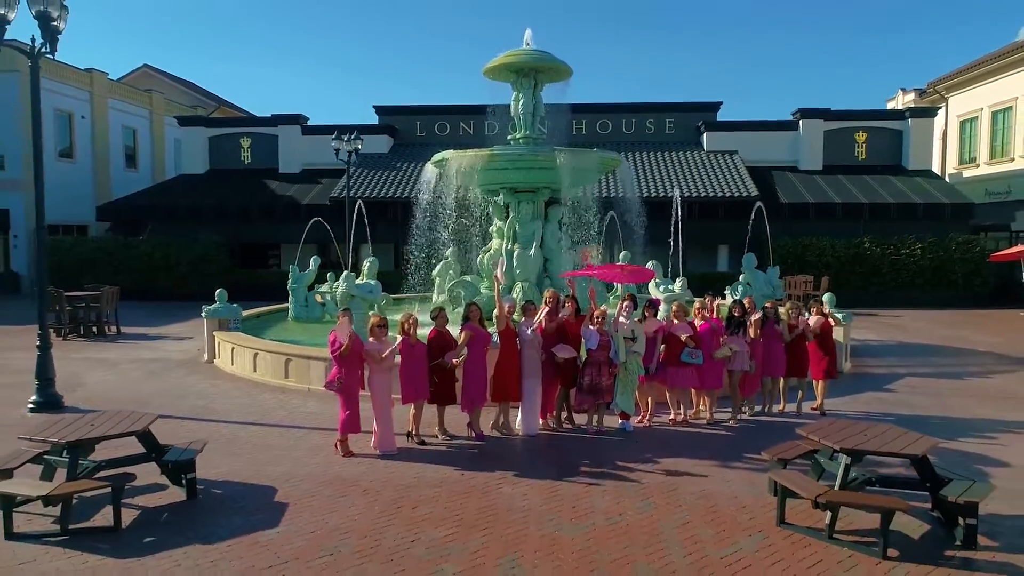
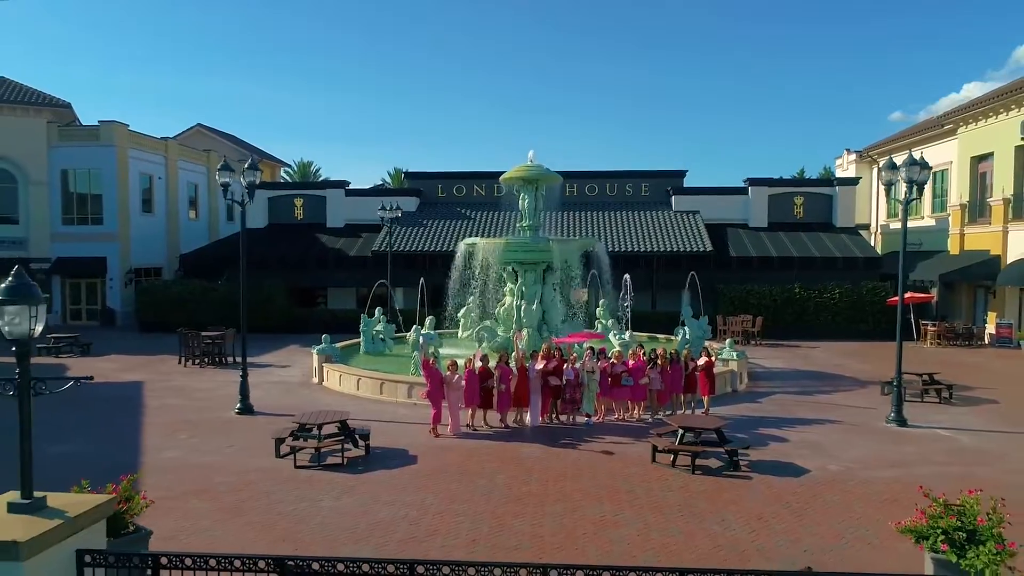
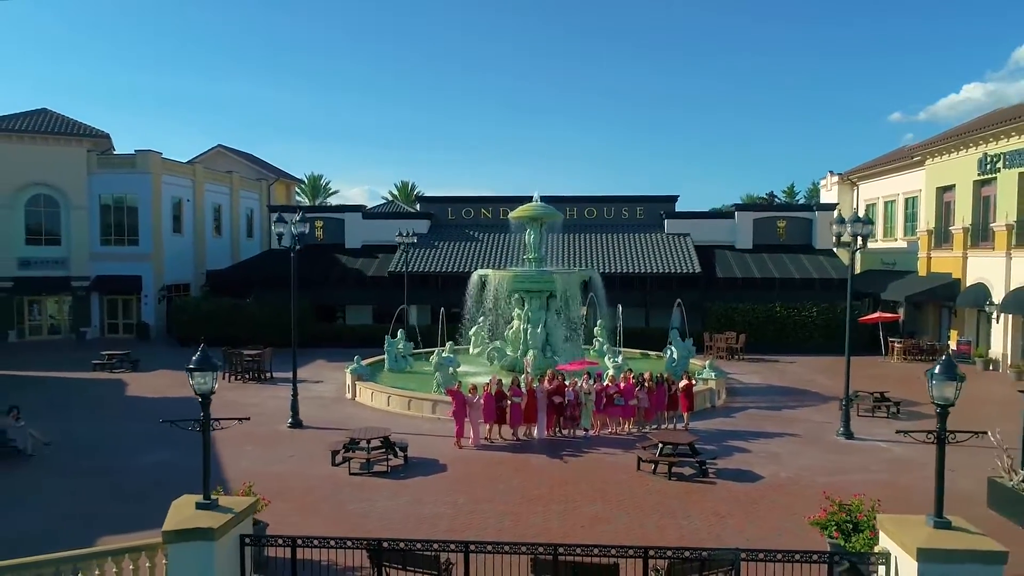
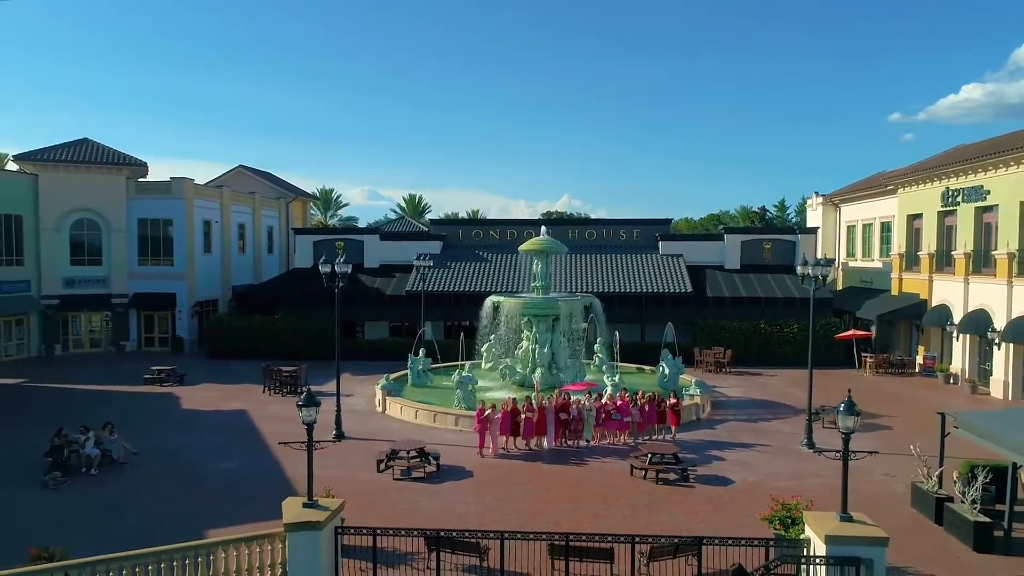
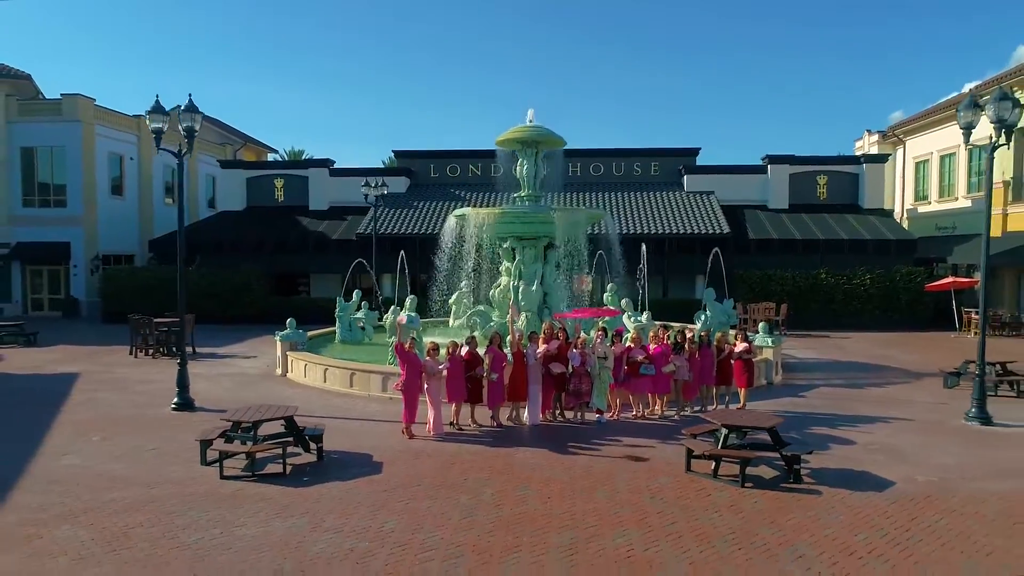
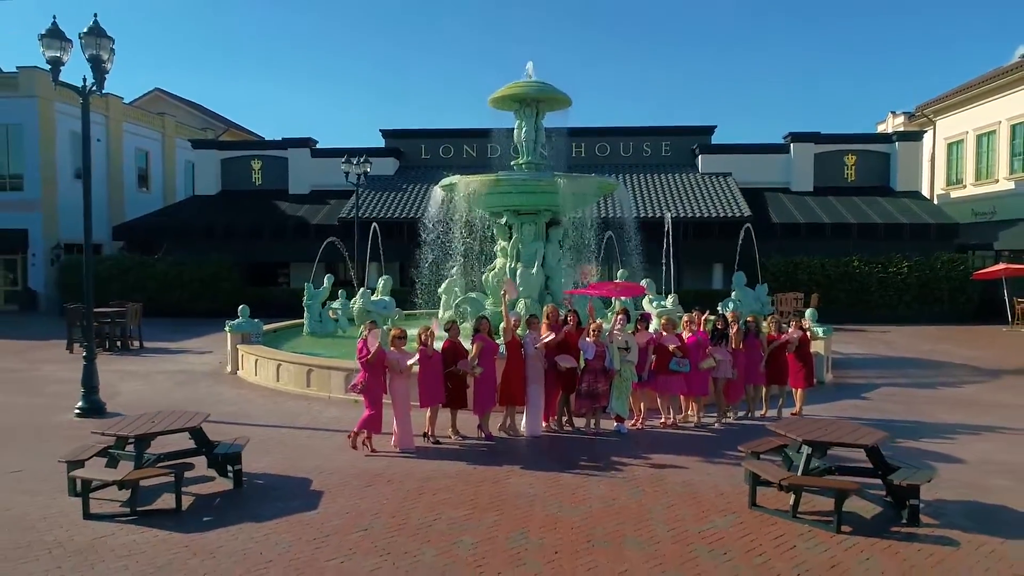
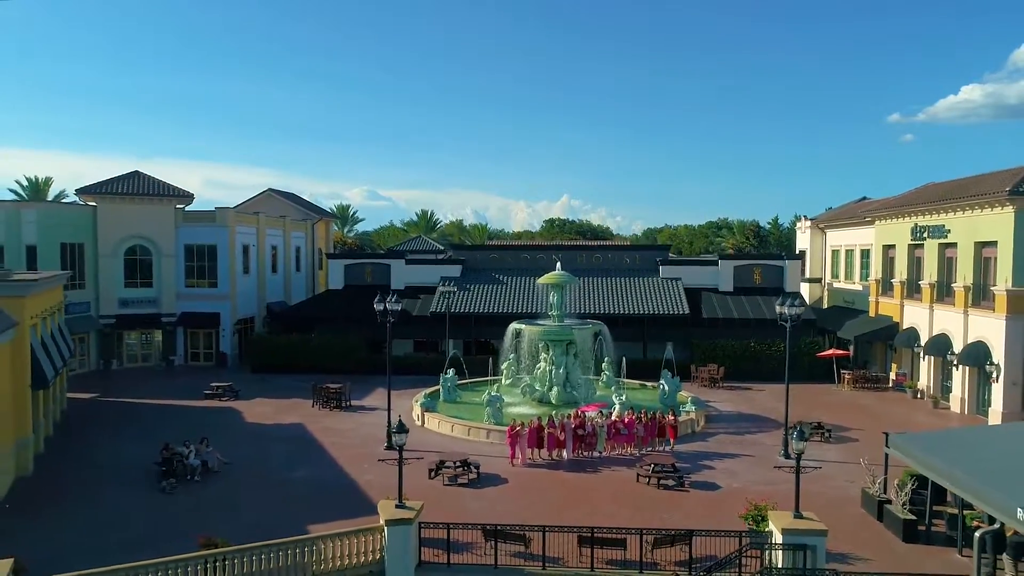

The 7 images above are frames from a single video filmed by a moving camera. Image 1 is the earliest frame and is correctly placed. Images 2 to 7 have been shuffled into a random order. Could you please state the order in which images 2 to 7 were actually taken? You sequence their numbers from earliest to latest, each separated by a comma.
6, 5, 2, 3, 4, 7
